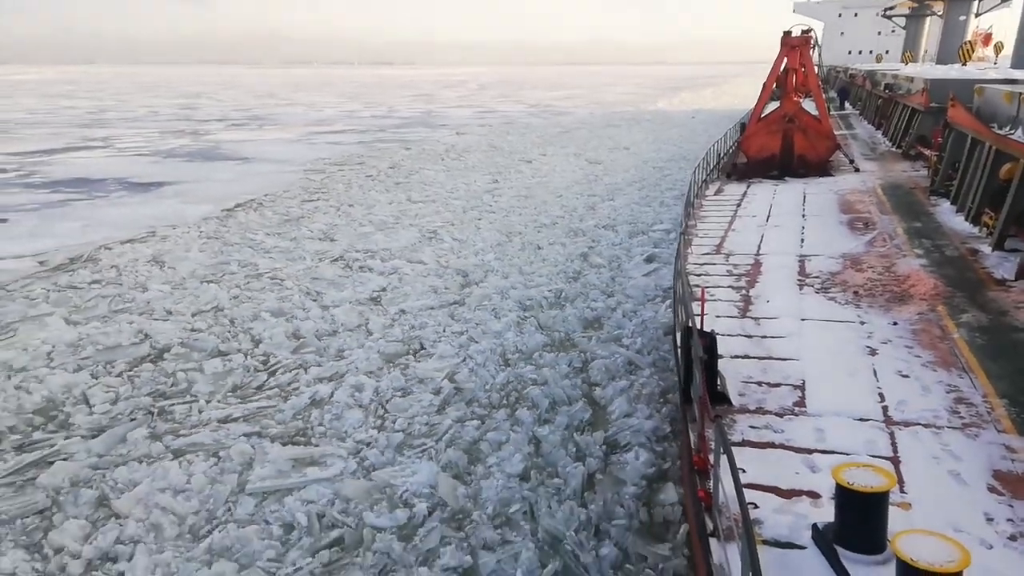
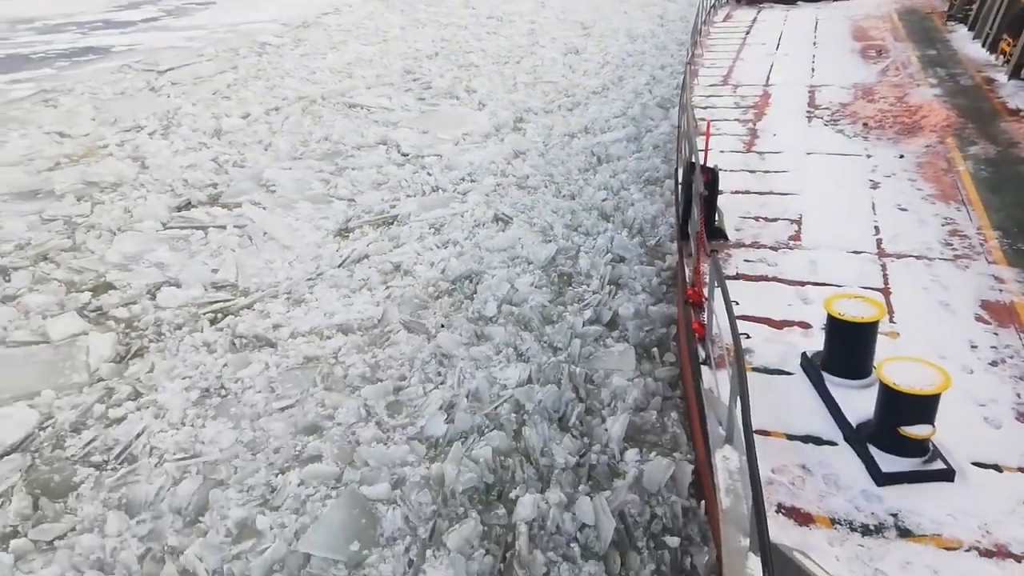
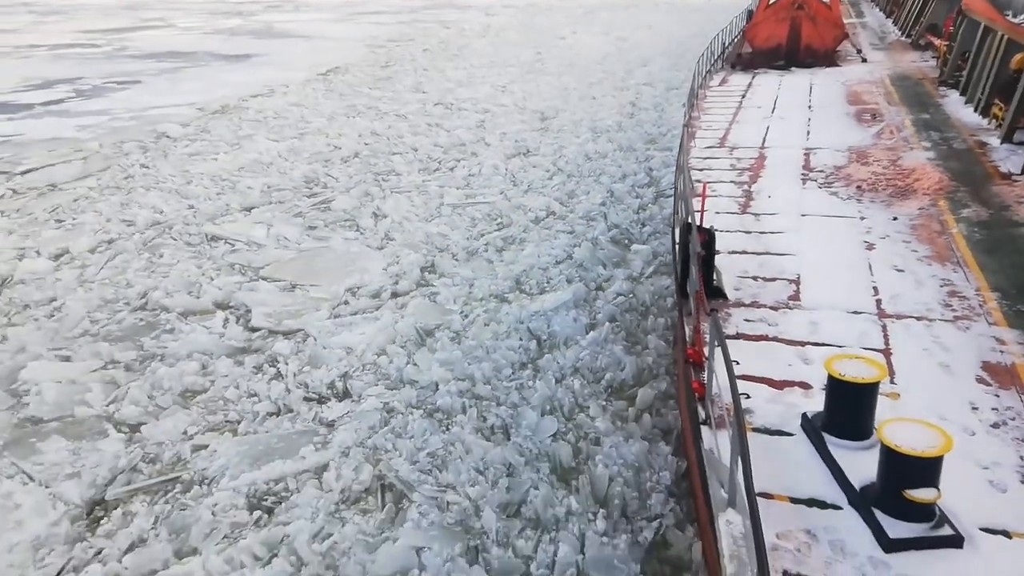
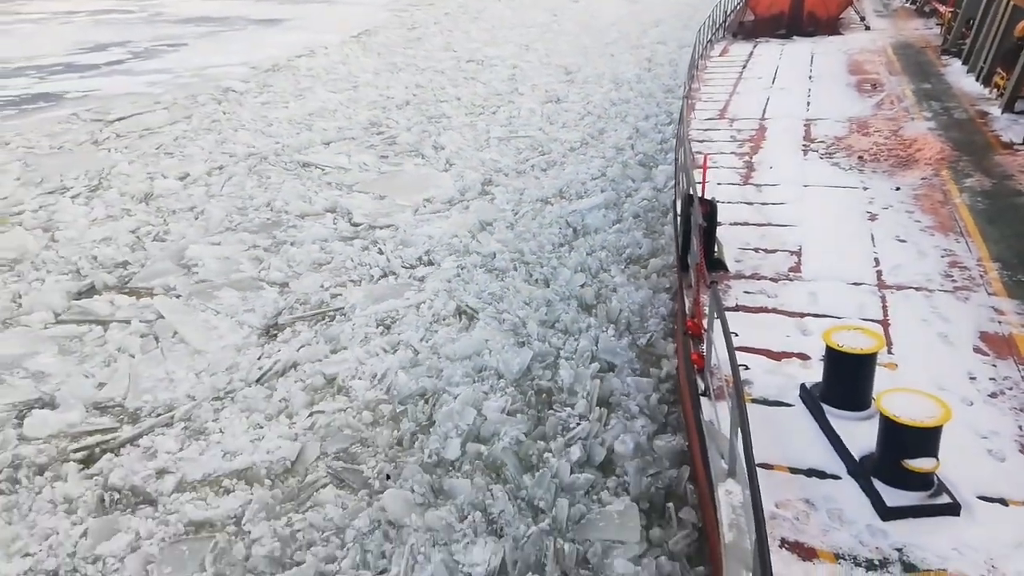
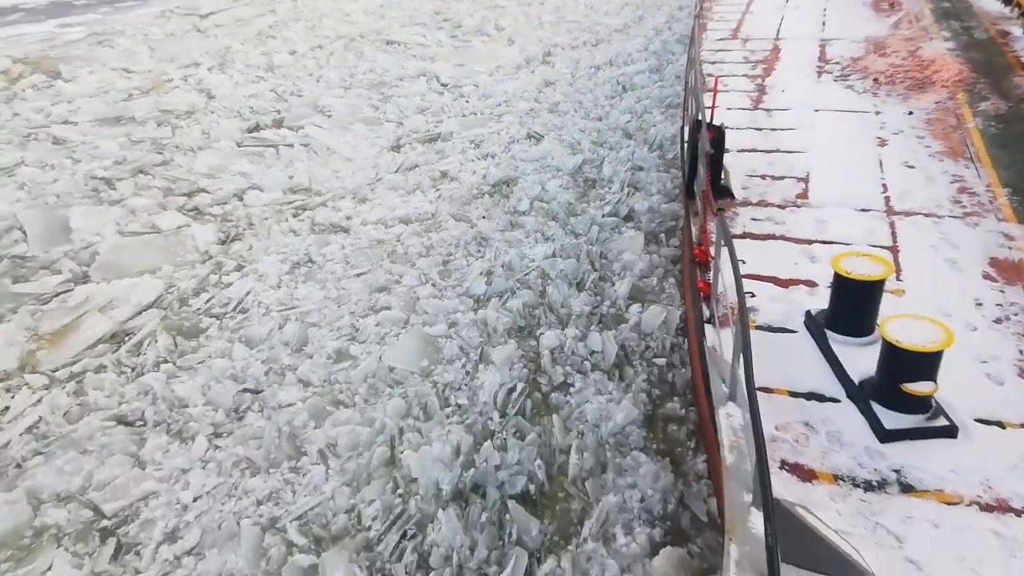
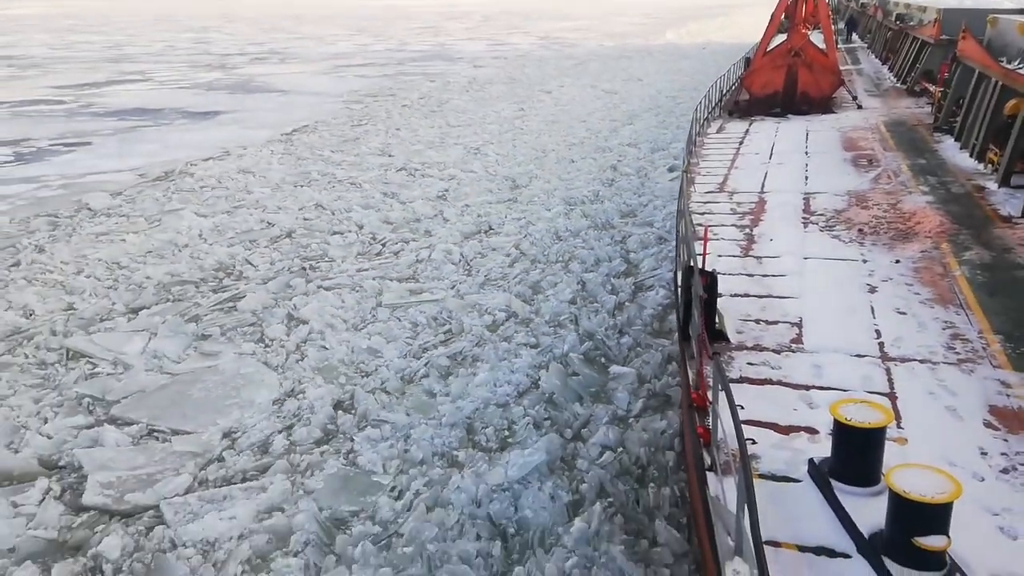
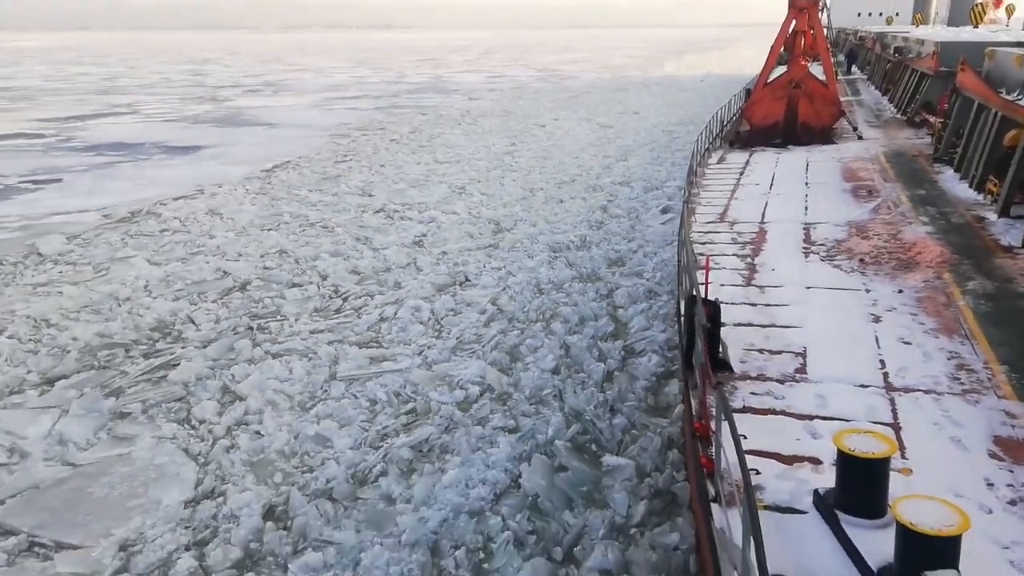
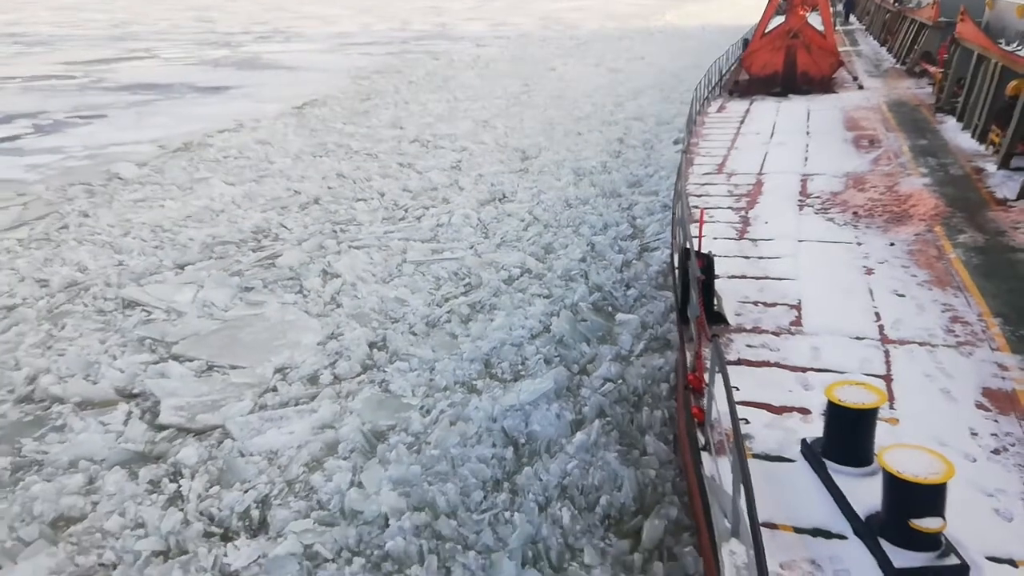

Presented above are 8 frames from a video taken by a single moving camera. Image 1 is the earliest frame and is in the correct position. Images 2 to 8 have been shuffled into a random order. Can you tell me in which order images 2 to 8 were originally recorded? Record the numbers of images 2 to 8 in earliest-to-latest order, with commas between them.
7, 6, 8, 3, 4, 2, 5
